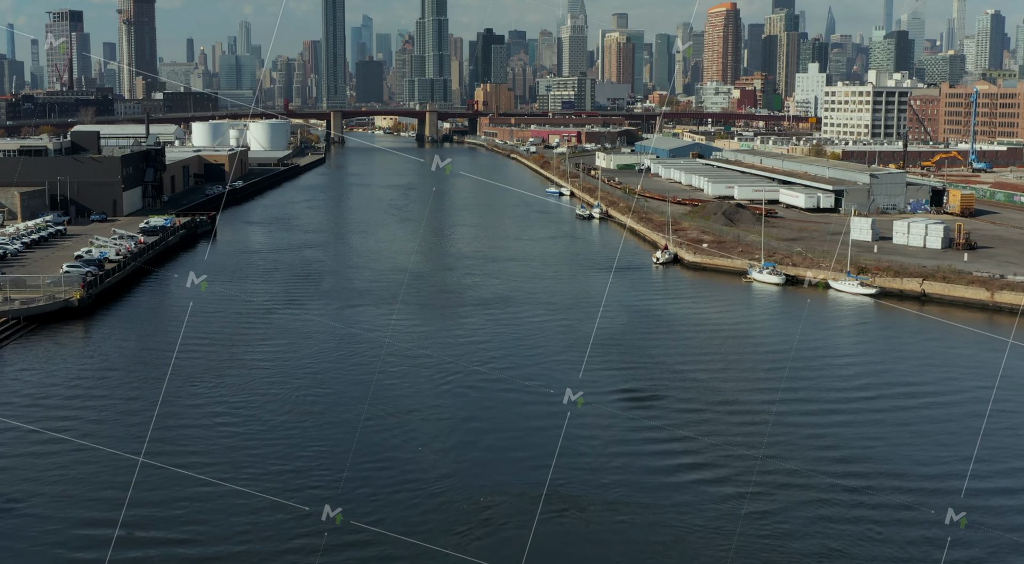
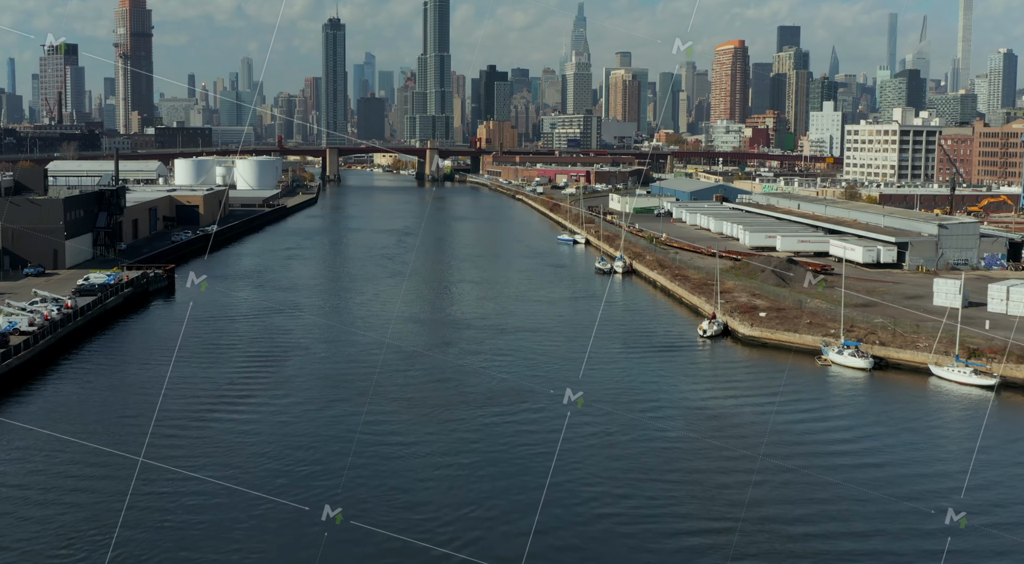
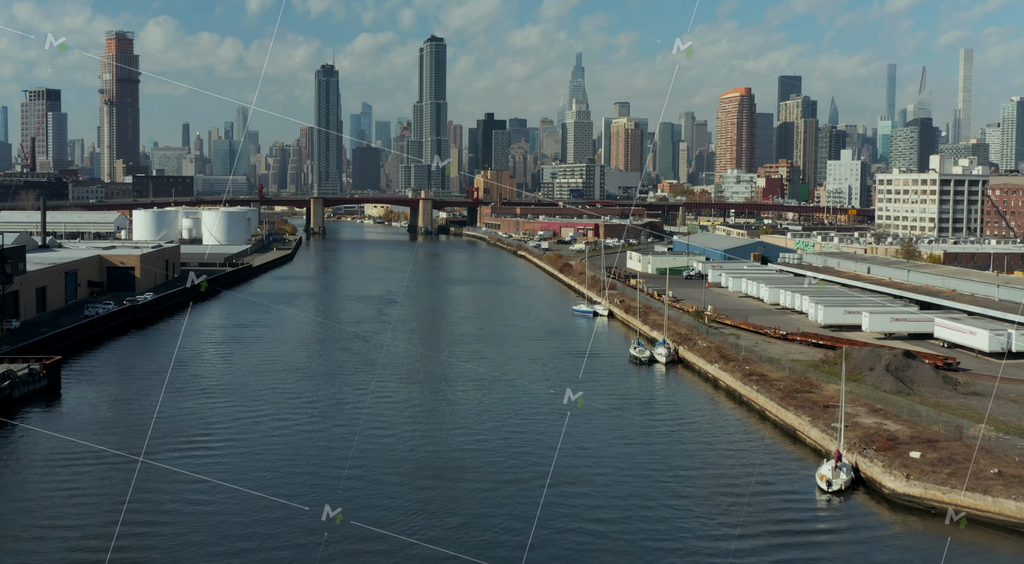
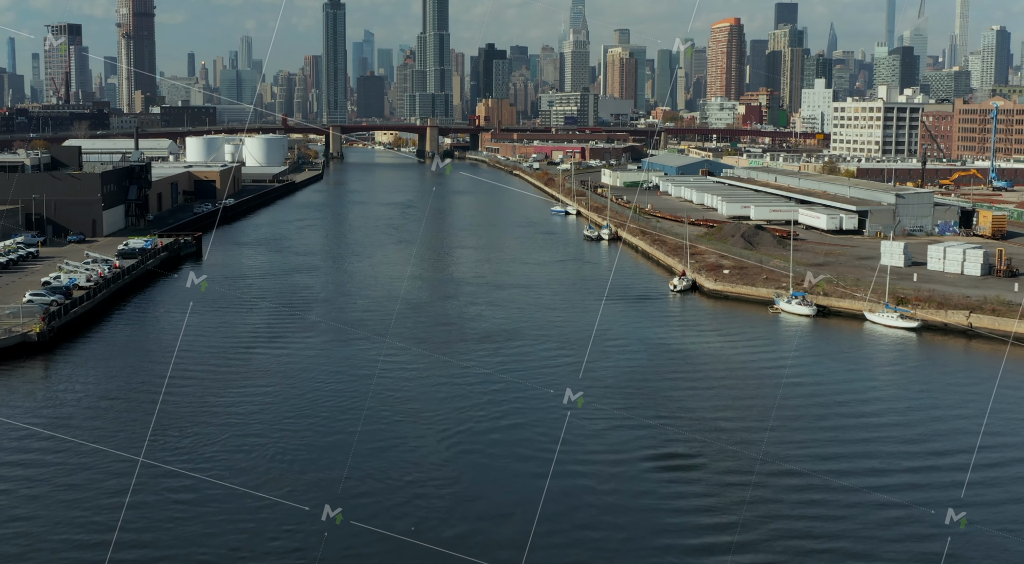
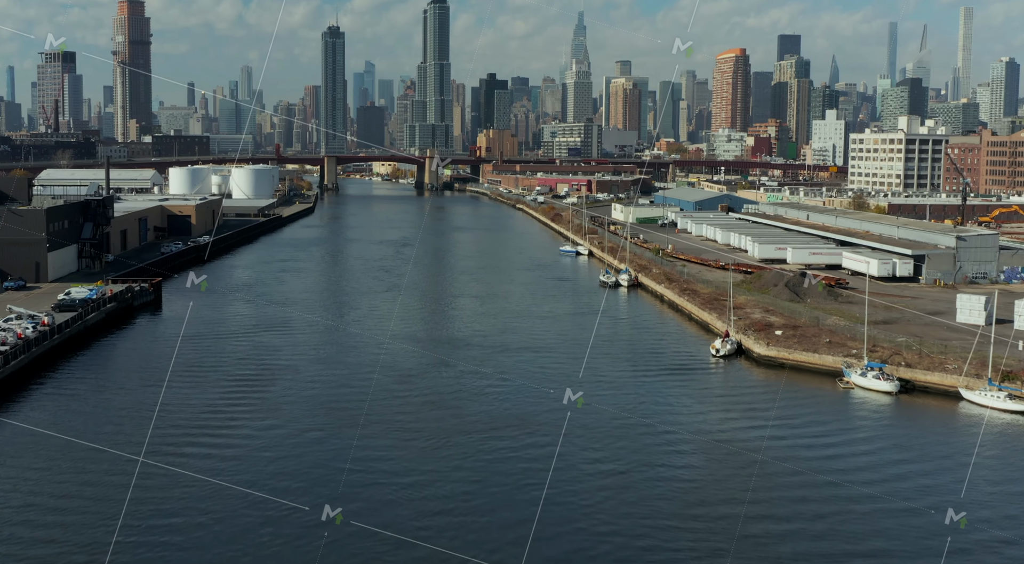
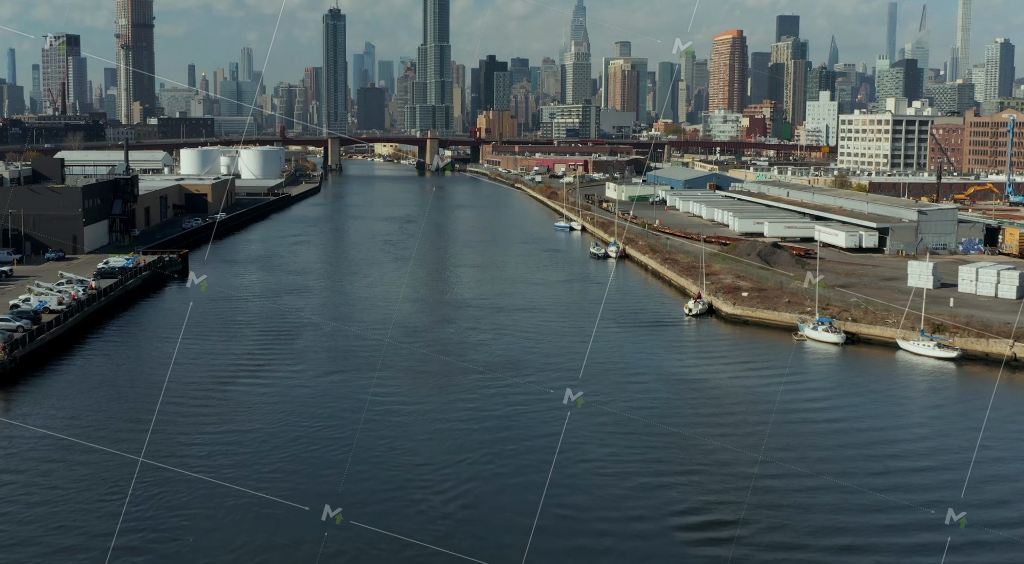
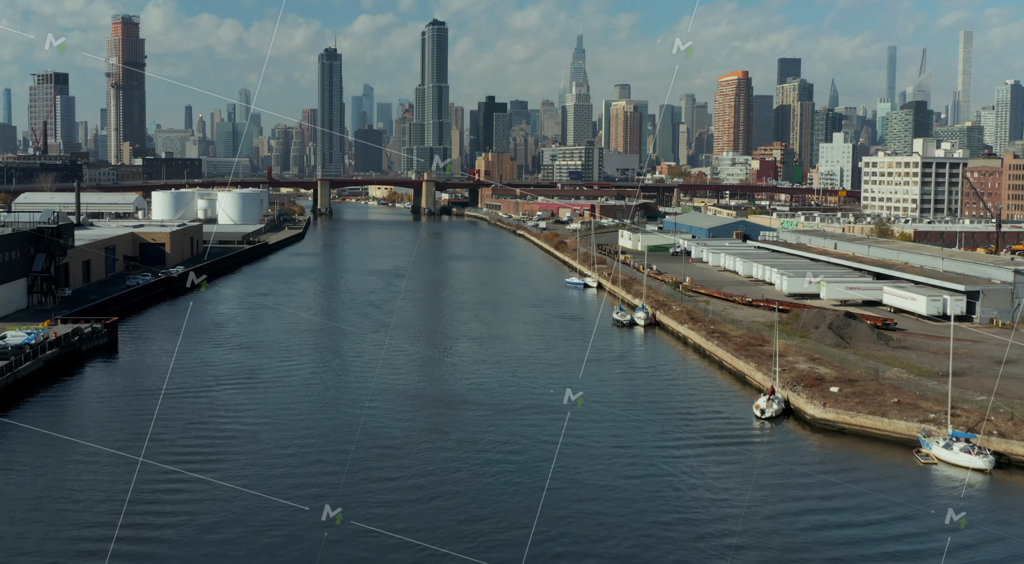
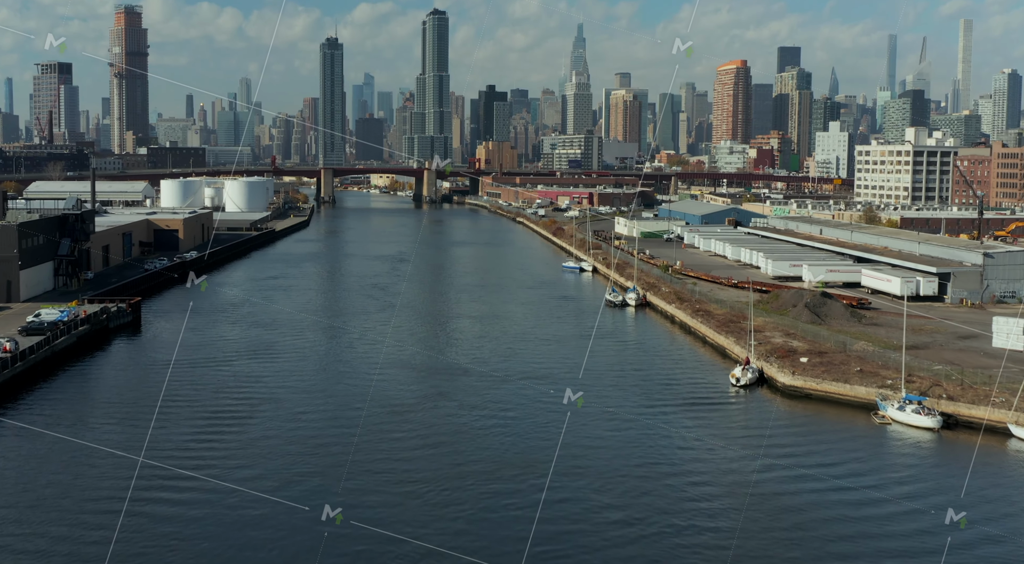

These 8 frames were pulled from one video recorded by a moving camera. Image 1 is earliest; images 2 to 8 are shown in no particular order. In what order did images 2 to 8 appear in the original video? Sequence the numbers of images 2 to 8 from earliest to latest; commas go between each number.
4, 6, 2, 5, 8, 7, 3
